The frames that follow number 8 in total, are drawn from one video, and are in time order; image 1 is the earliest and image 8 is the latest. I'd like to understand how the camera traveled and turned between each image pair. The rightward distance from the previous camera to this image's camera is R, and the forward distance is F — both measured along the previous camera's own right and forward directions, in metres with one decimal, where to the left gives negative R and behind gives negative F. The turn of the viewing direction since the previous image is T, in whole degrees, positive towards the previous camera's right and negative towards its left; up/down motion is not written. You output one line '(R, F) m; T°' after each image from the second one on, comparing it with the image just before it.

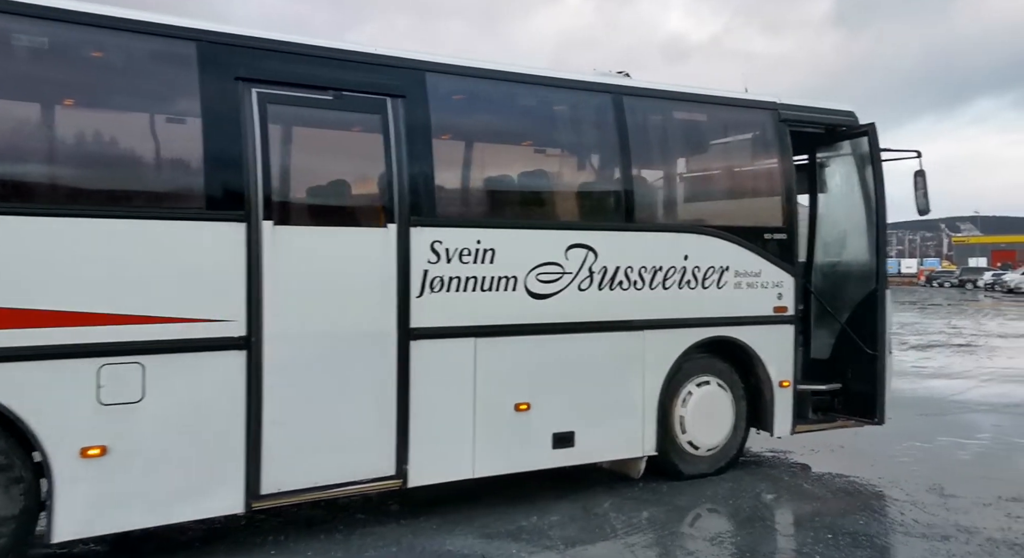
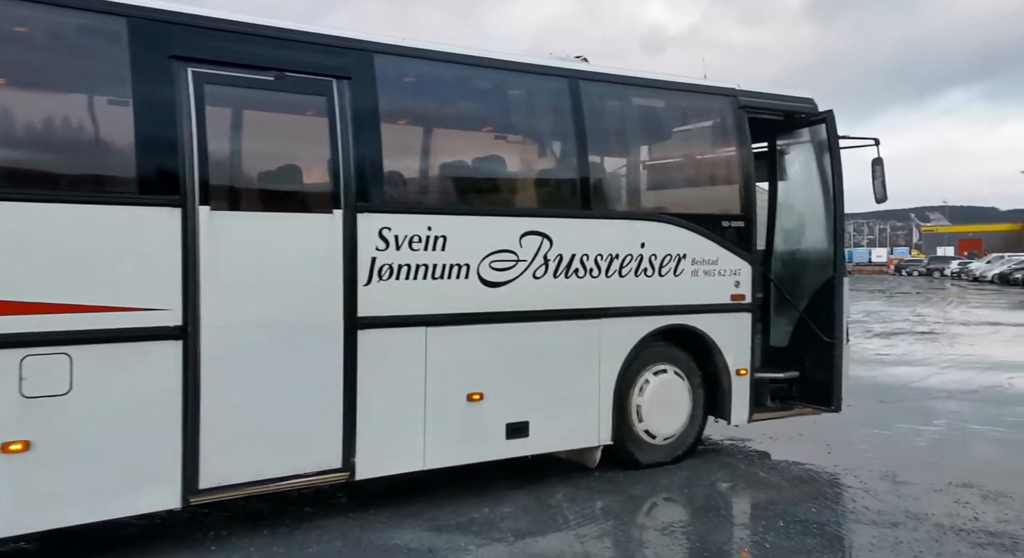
(+0.1, +0.1) m; +2°
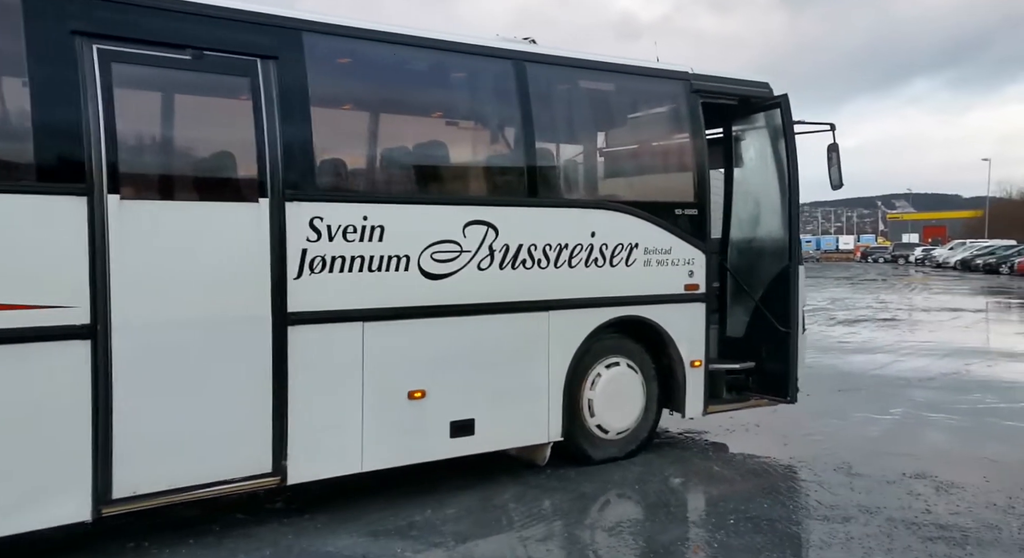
(+0.2, +0.2) m; +2°
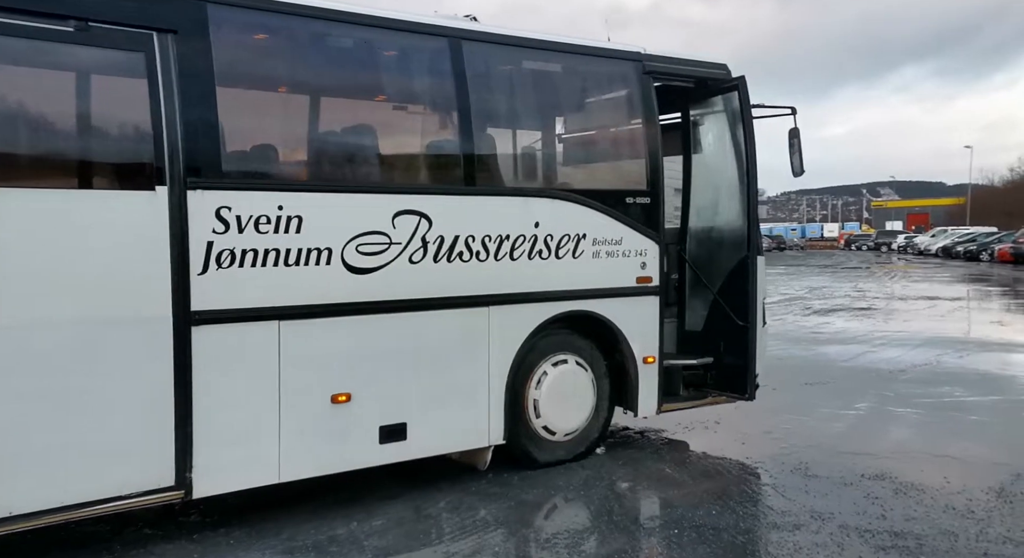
(+0.3, +0.4) m; +1°
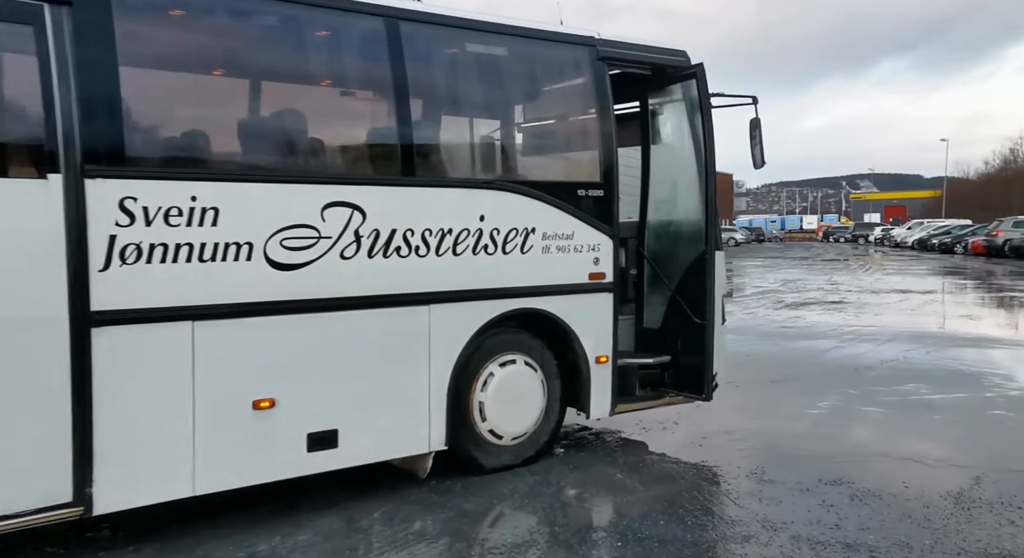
(+0.3, +0.3) m; +1°
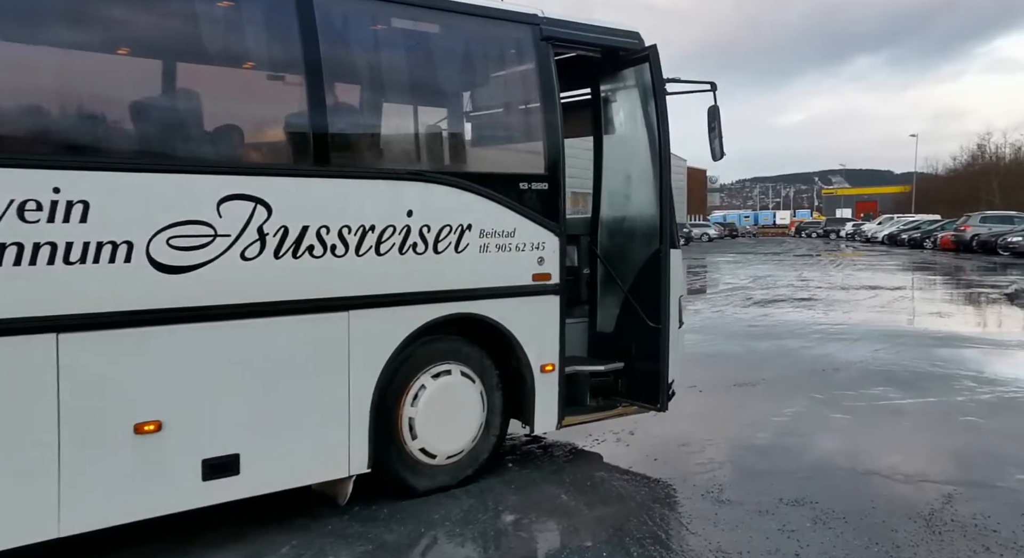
(+0.3, +0.6) m; +2°
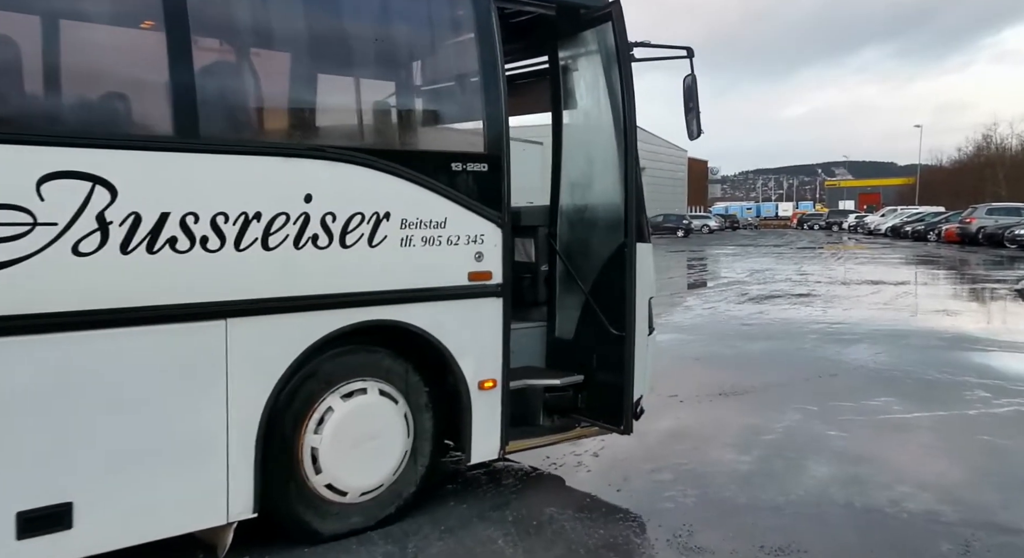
(+0.4, +1.0) m; 0°
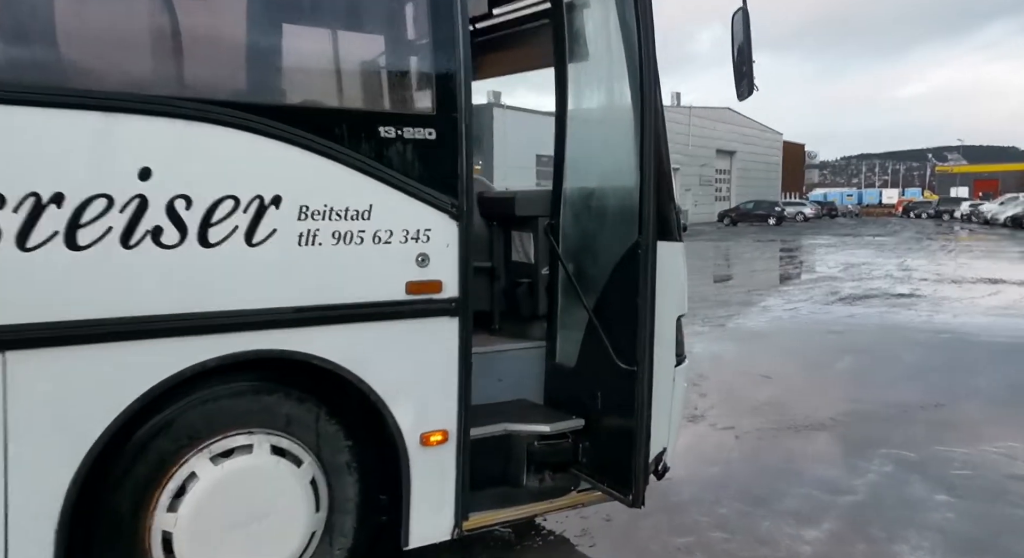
(+0.5, +1.5) m; -6°
